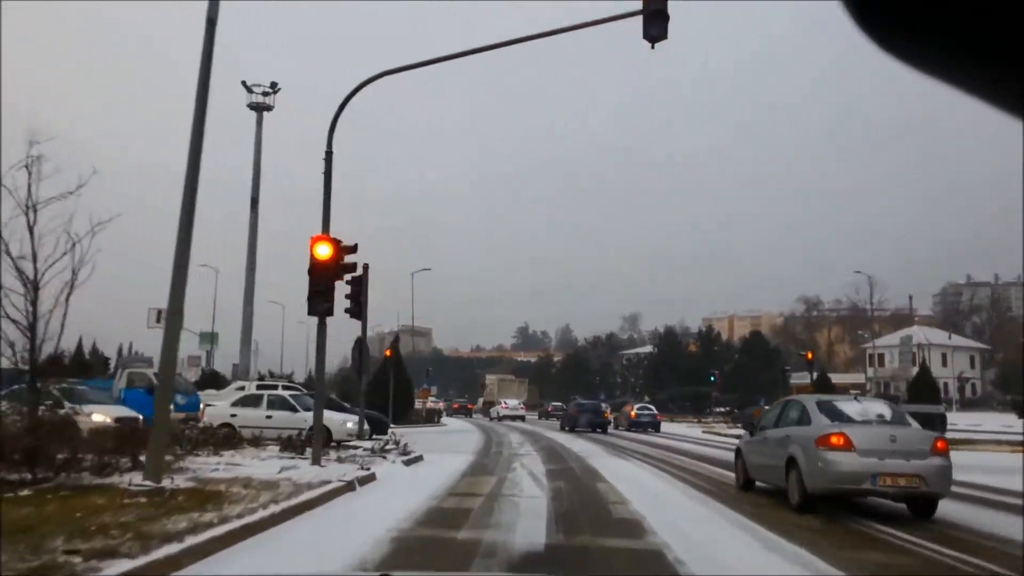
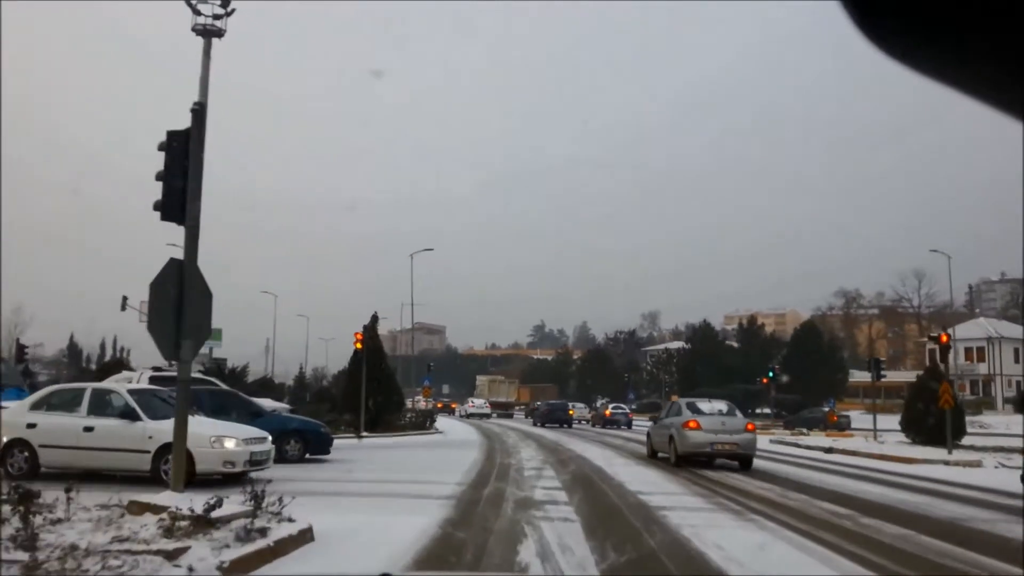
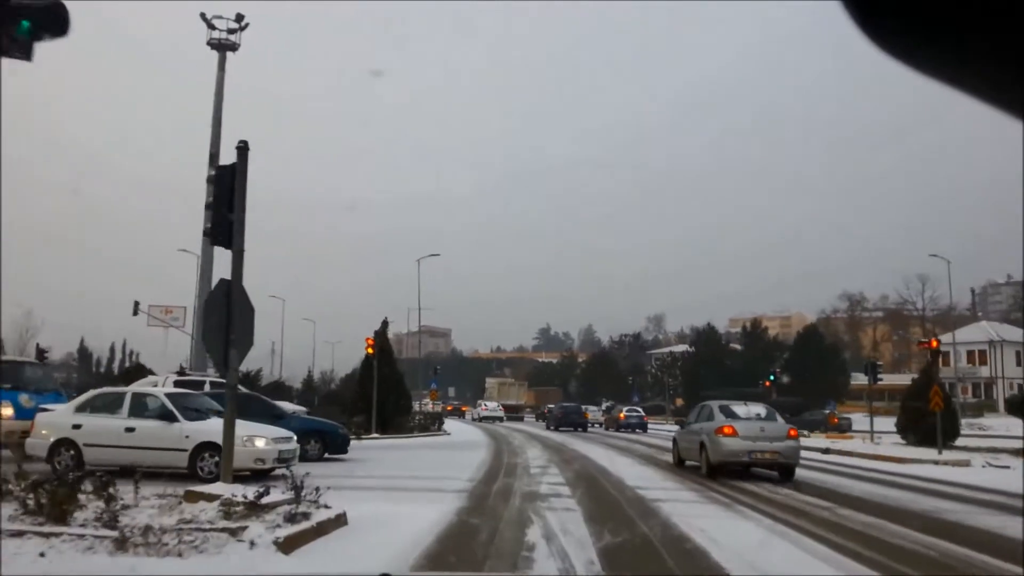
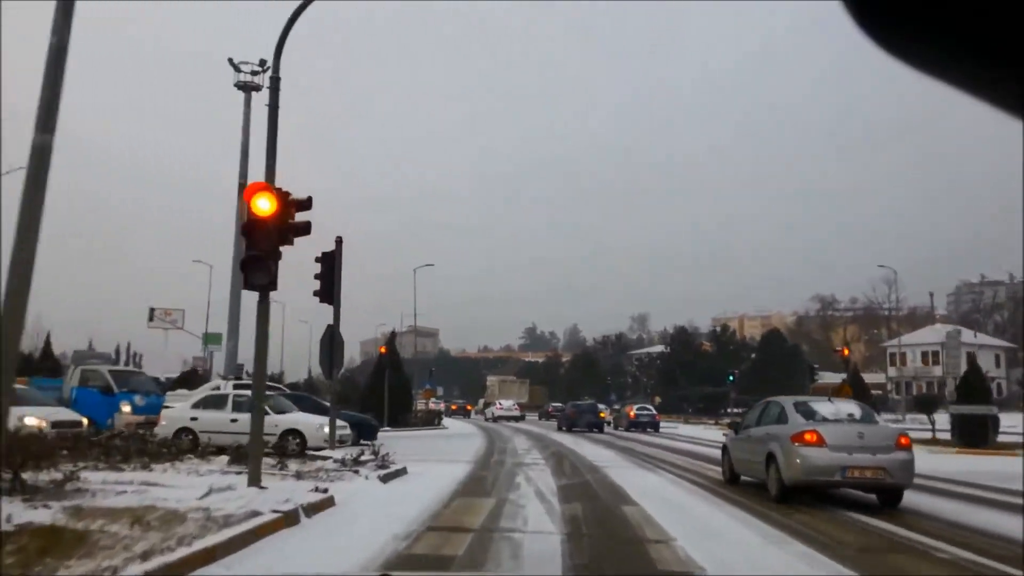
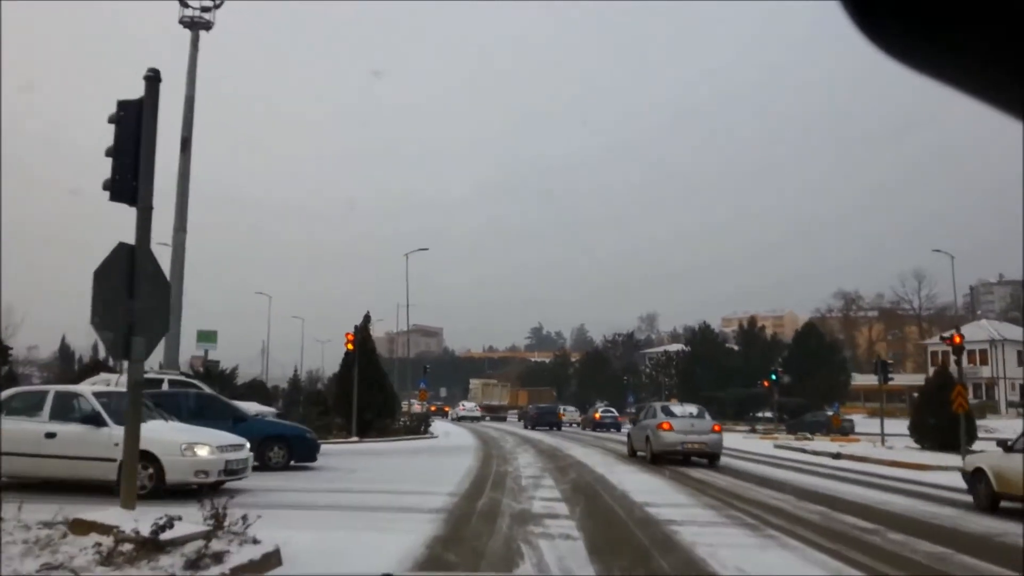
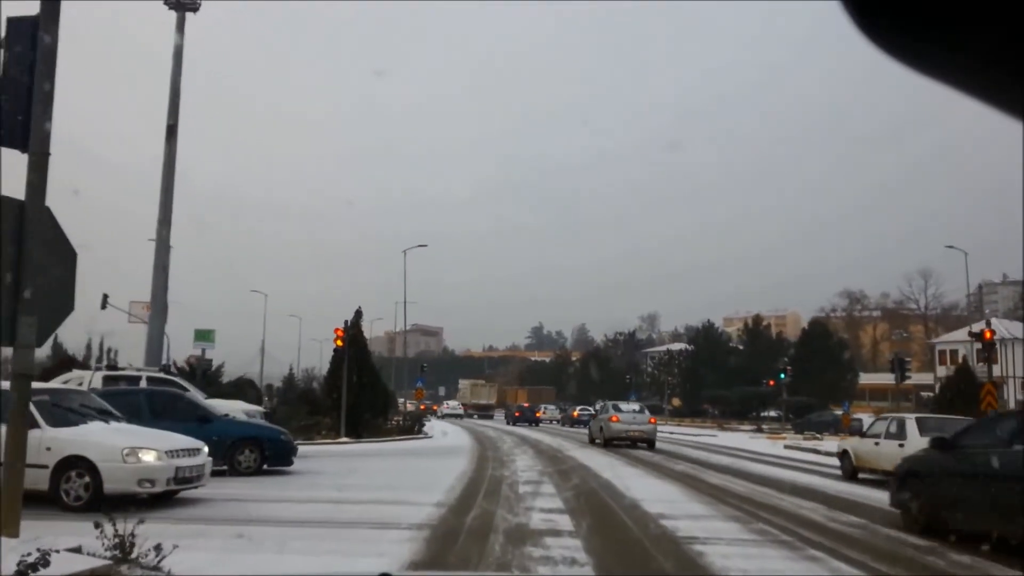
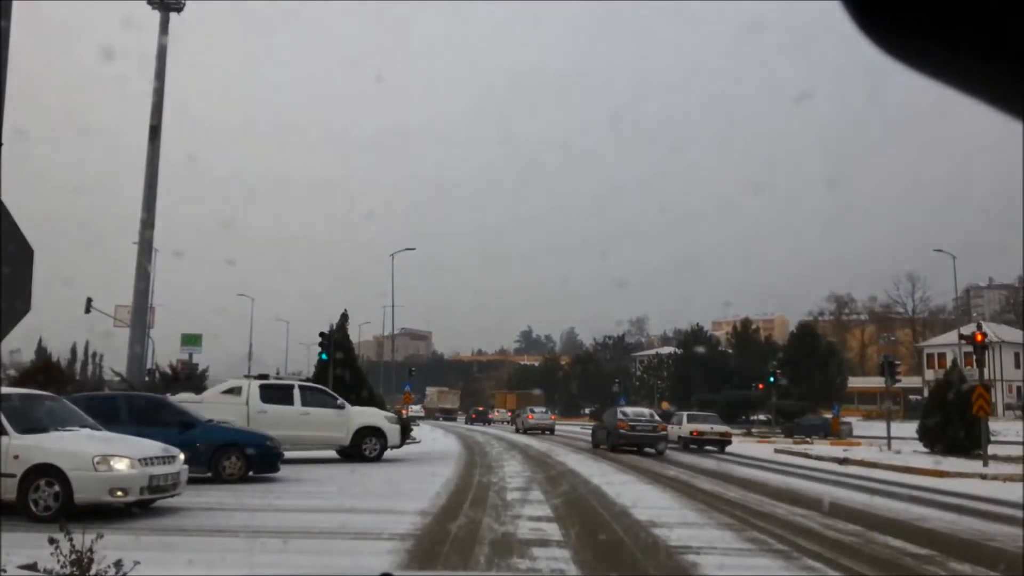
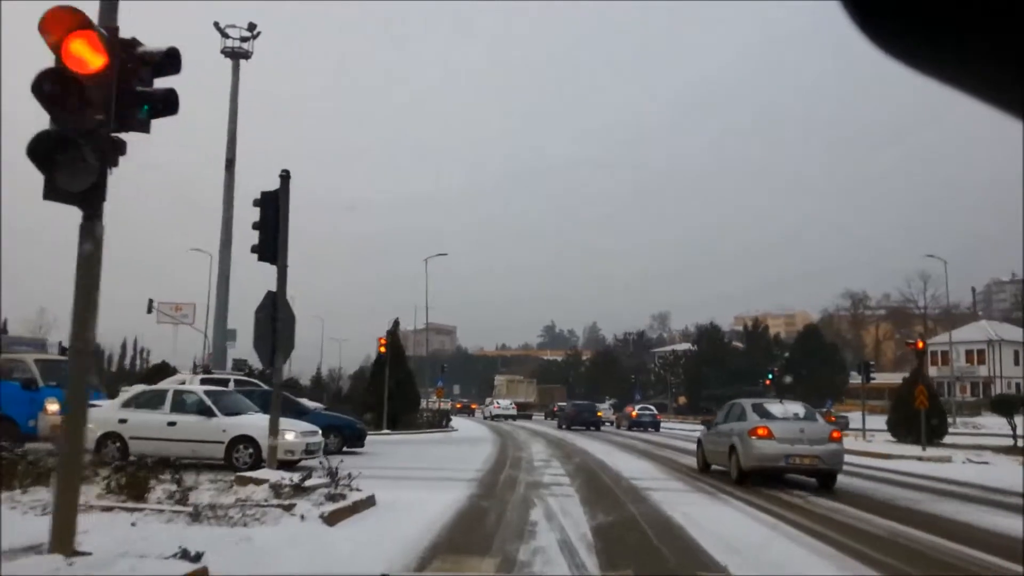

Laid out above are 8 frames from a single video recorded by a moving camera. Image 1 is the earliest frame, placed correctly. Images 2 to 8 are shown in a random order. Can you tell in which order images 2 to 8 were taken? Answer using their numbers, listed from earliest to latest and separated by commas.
4, 8, 3, 2, 5, 6, 7
